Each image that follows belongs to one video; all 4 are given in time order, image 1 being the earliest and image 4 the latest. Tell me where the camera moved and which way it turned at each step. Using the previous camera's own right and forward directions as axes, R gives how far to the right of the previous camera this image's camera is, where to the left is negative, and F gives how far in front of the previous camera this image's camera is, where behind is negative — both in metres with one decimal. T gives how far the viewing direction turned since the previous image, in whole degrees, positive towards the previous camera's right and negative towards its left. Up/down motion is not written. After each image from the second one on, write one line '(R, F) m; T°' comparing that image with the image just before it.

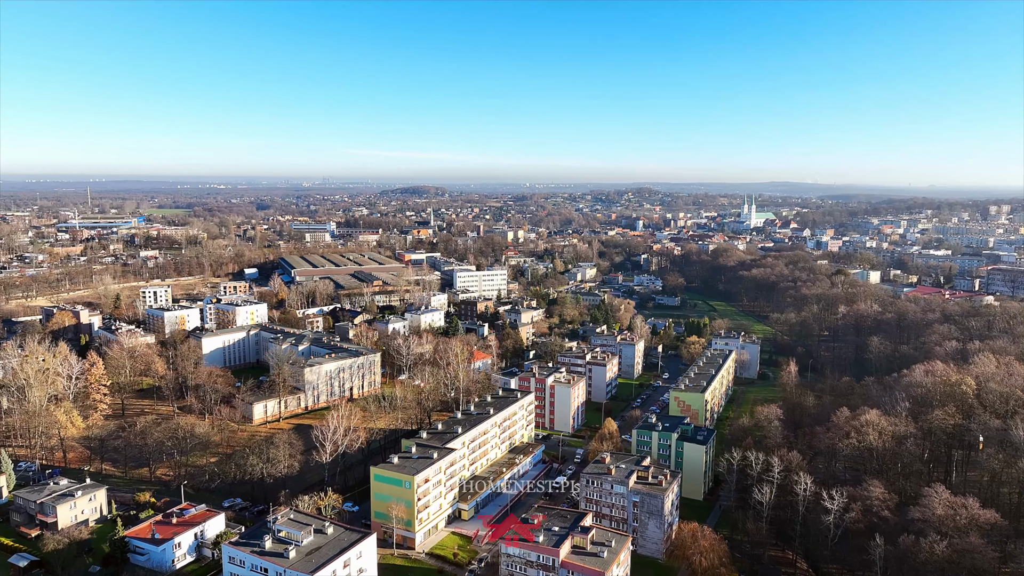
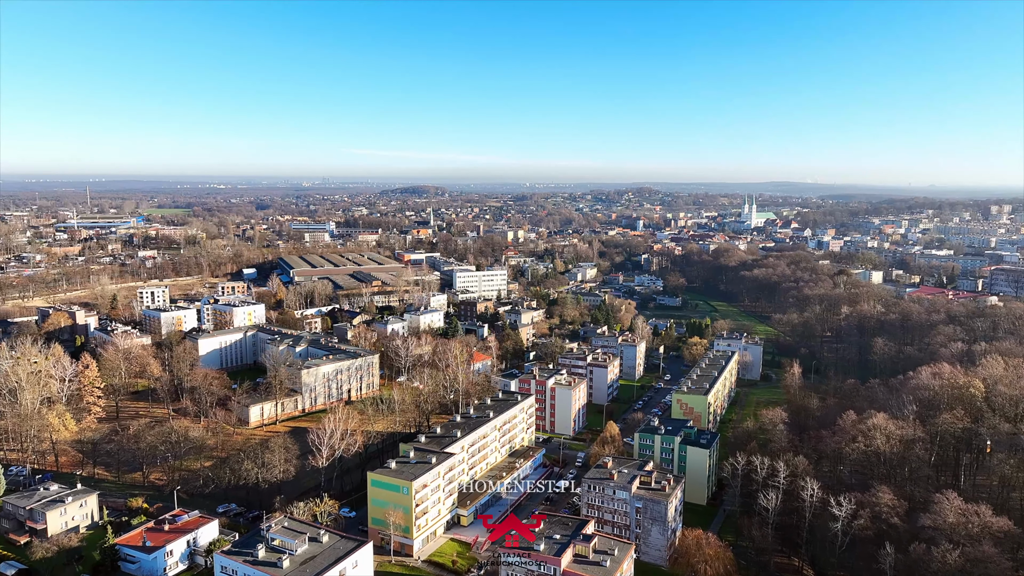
(0.0, +0.7) m; 0°
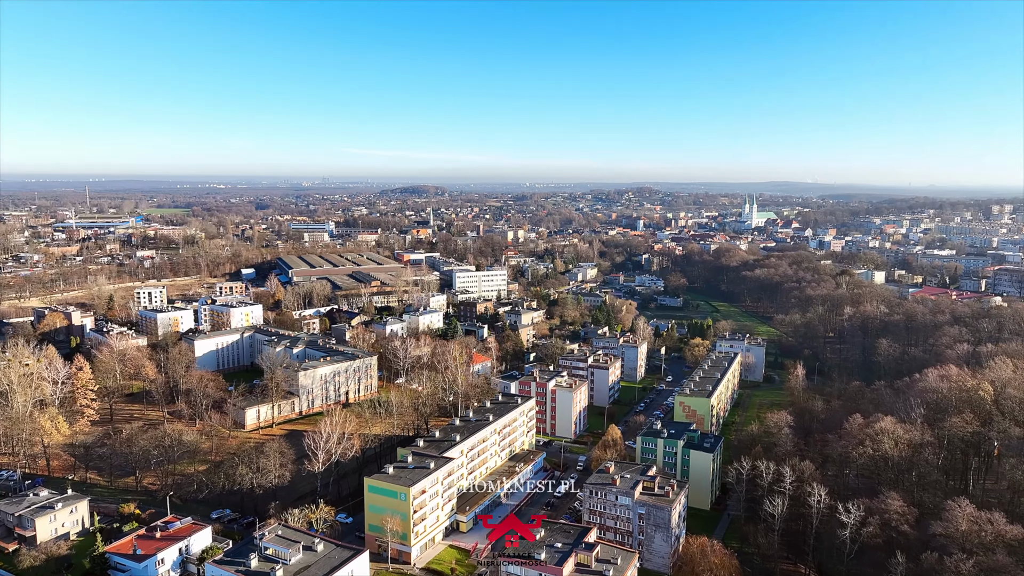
(0.0, +0.7) m; 0°
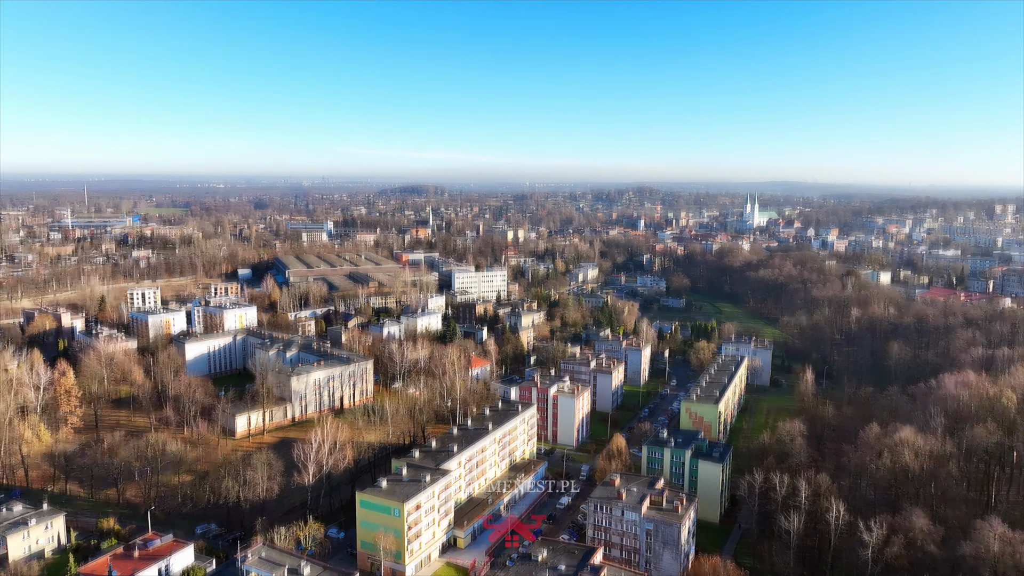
(0.0, +1.7) m; 0°
